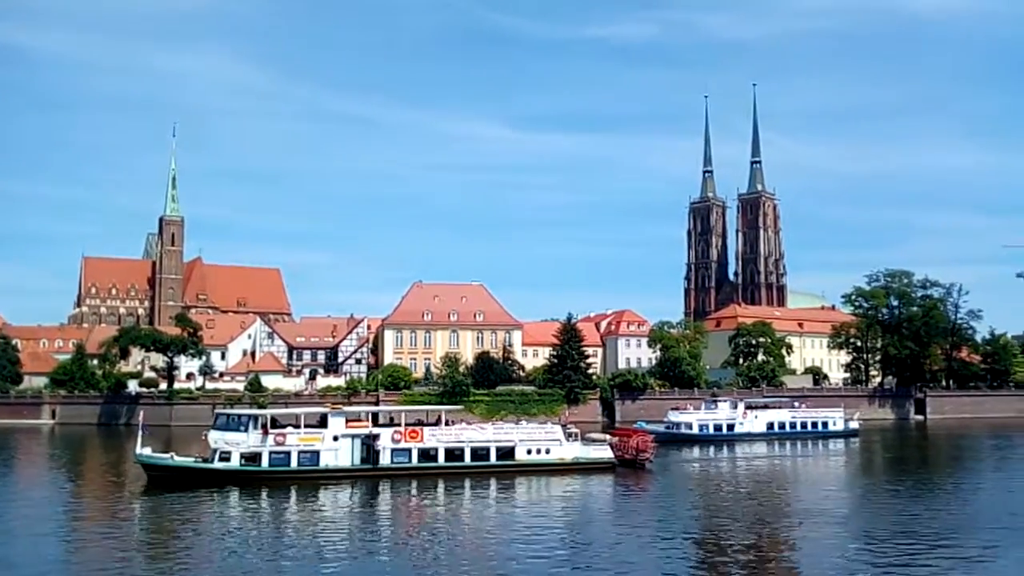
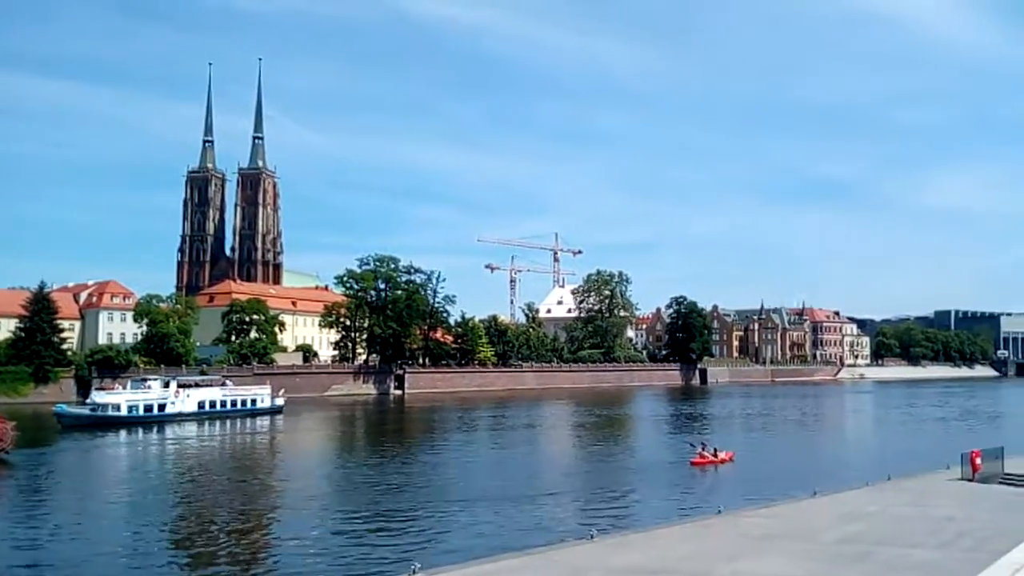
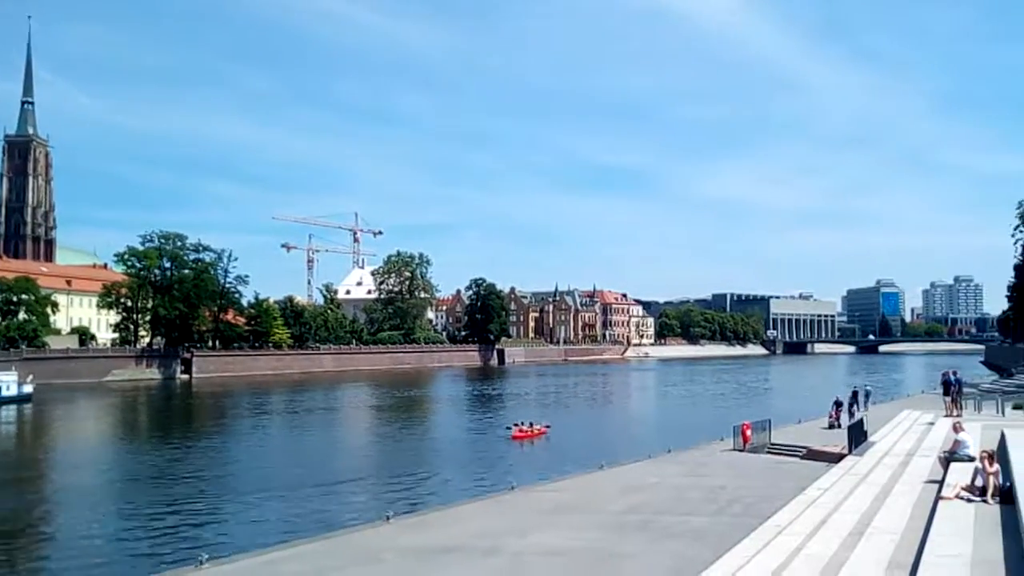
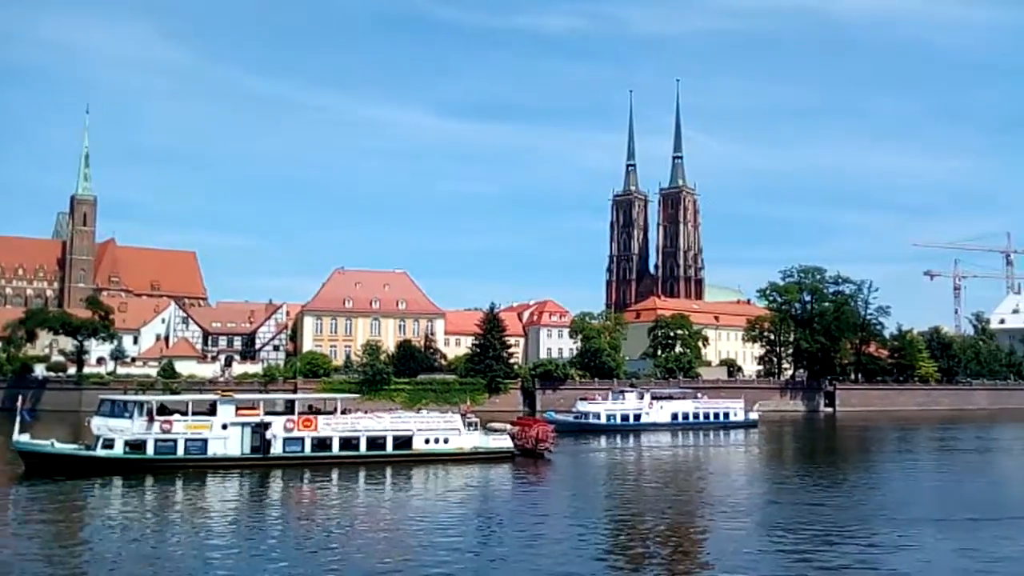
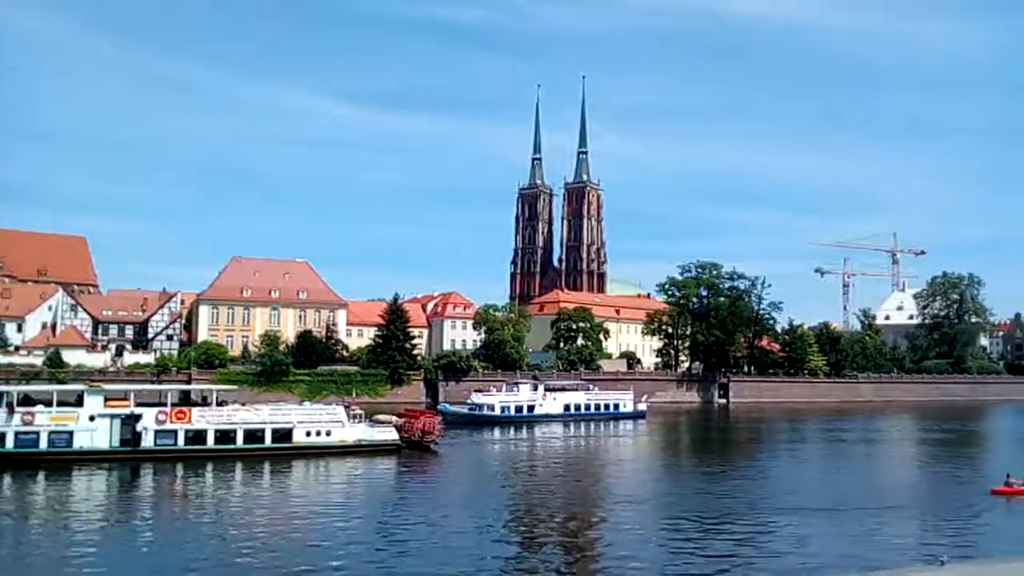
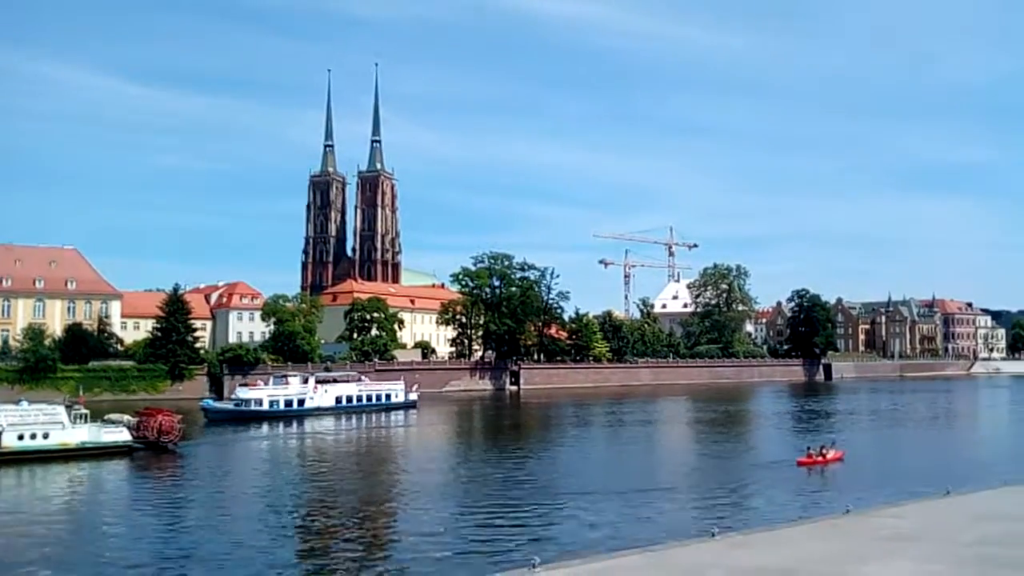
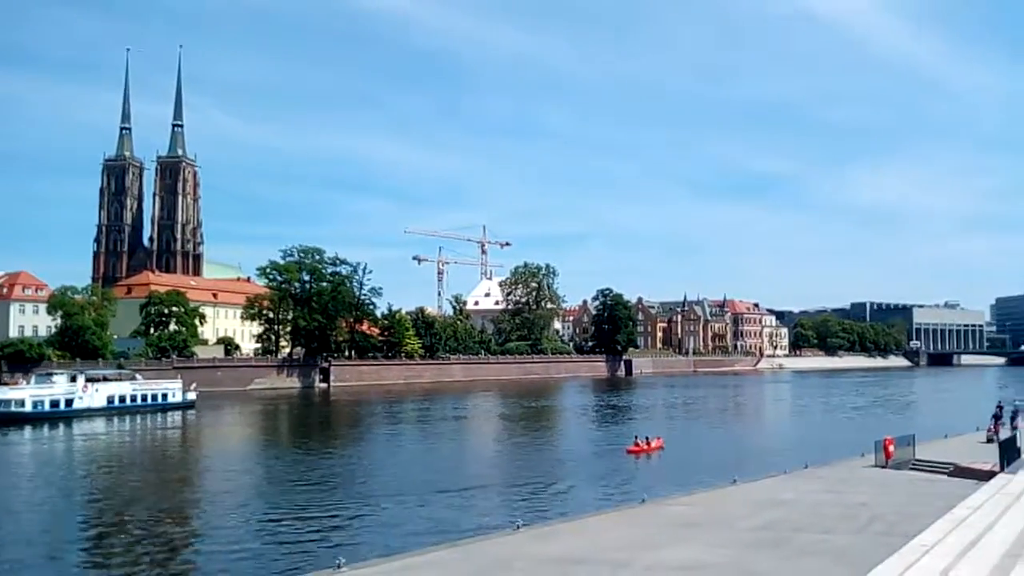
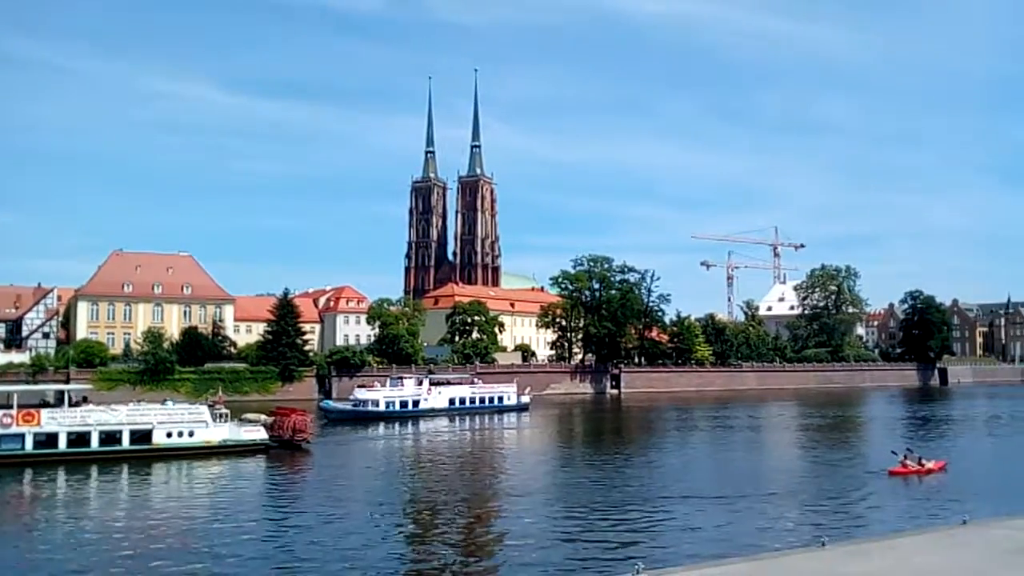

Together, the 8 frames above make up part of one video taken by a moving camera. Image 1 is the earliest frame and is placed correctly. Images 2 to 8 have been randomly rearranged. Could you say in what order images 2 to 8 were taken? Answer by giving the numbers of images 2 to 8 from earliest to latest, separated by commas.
4, 5, 8, 6, 2, 7, 3
